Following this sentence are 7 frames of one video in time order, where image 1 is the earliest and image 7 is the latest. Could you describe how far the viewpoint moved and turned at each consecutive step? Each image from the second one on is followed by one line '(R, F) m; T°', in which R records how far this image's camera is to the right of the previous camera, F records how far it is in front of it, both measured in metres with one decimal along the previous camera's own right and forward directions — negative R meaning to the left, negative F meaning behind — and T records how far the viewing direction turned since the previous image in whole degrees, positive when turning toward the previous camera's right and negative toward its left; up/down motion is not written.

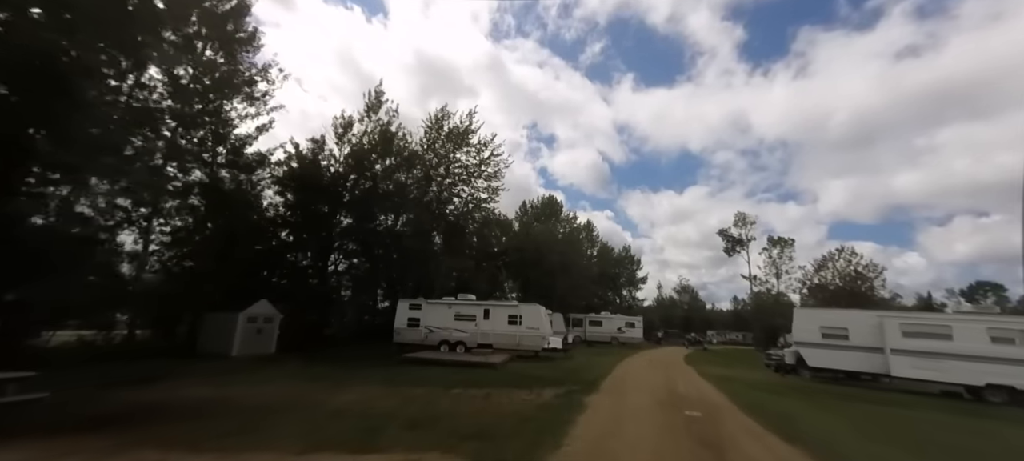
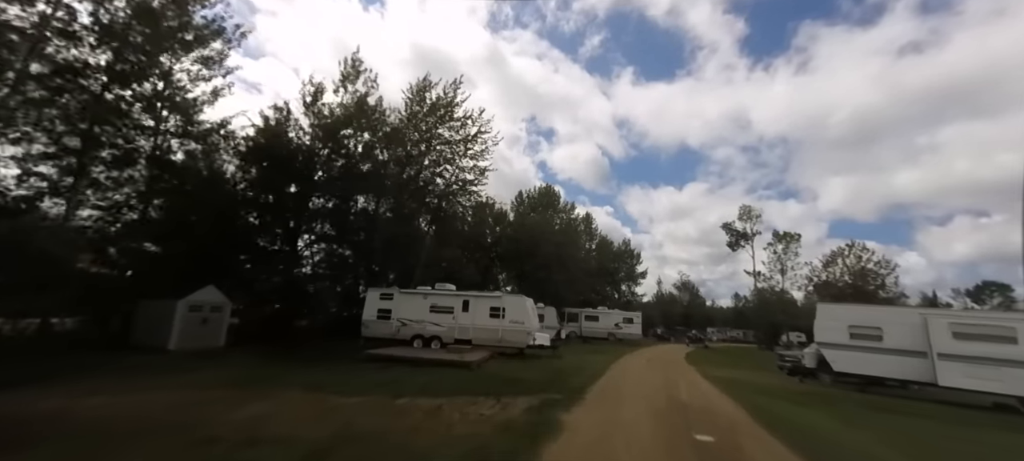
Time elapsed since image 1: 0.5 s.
(+0.7, +2.1) m; 0°
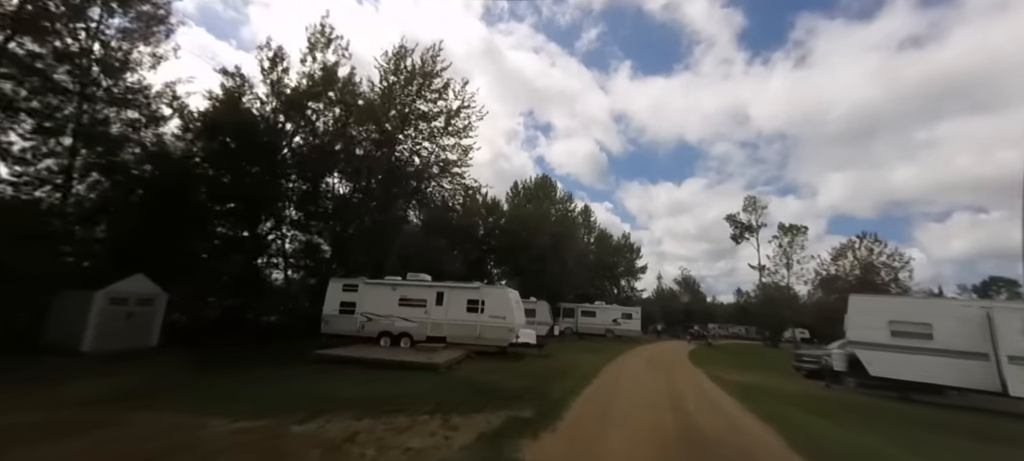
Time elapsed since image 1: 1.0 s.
(+0.7, +2.1) m; 0°
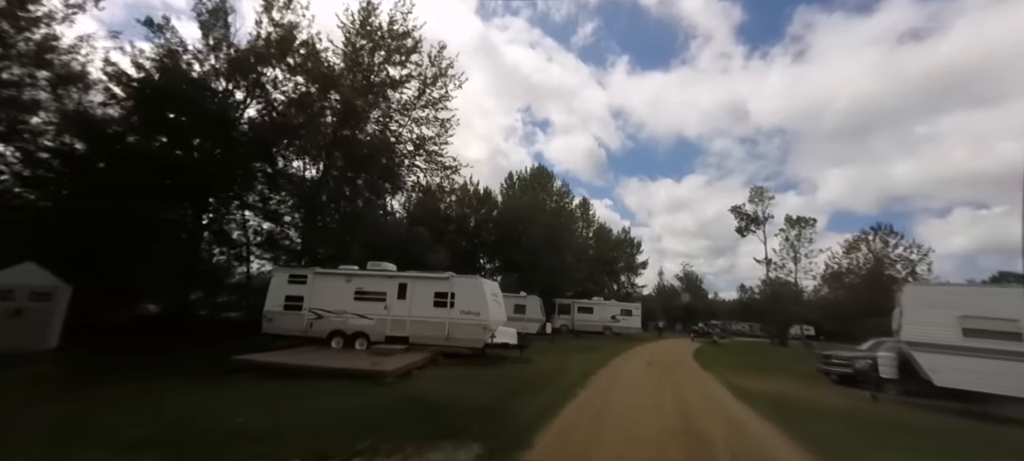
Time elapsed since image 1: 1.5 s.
(+0.7, +2.3) m; 0°
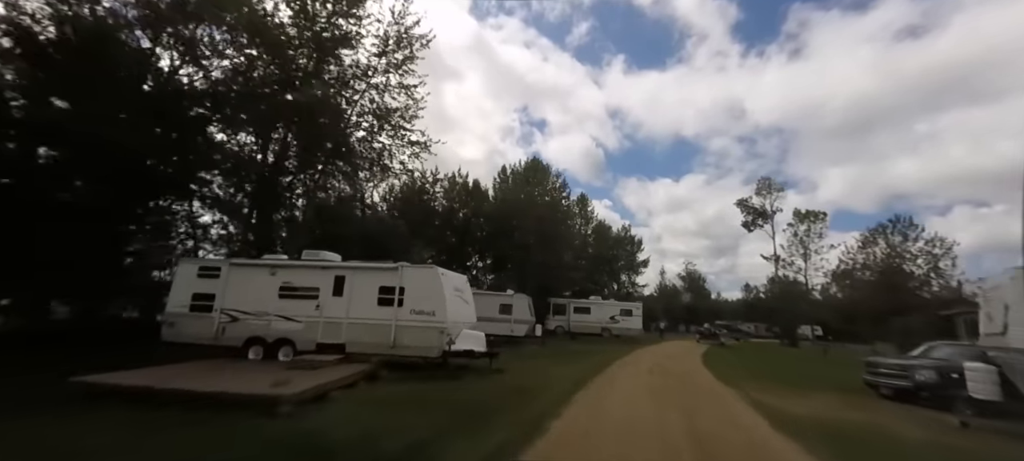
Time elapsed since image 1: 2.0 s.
(+0.8, +2.6) m; 0°
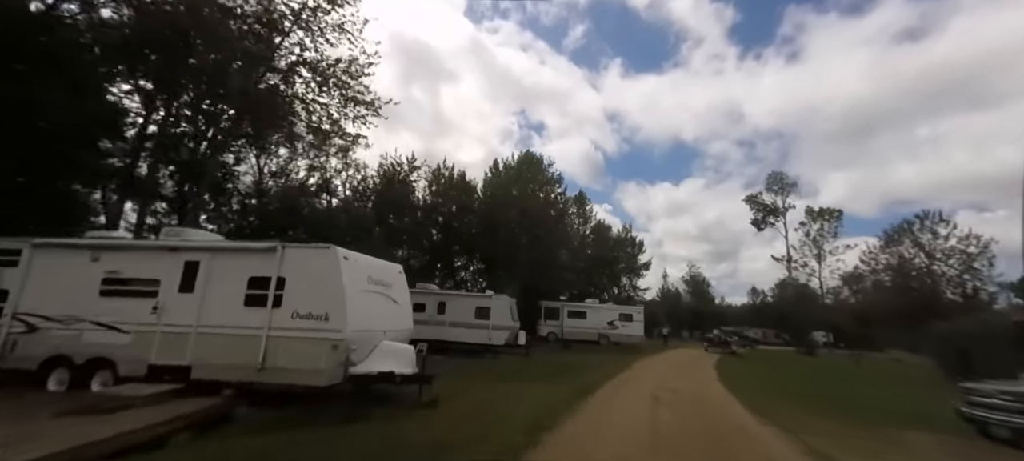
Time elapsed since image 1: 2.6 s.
(+0.9, +3.2) m; 0°
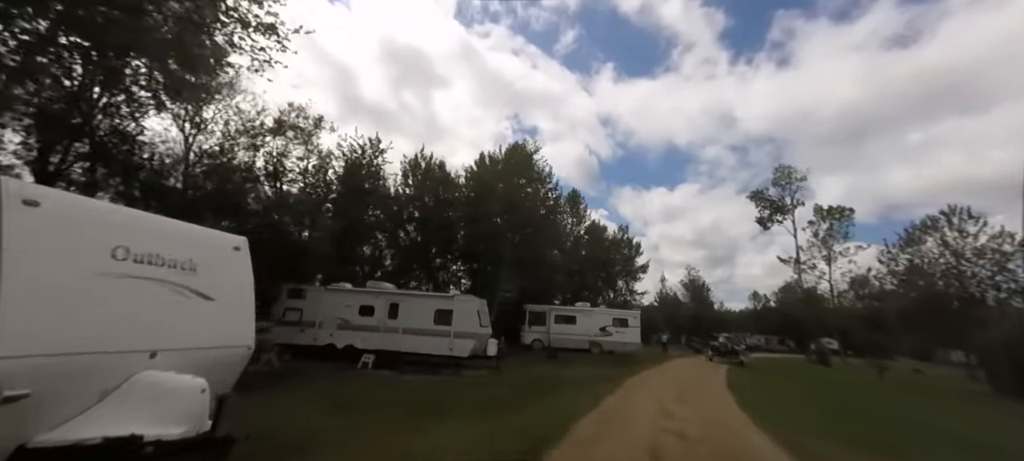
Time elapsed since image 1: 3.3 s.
(+1.0, +3.2) m; 0°
